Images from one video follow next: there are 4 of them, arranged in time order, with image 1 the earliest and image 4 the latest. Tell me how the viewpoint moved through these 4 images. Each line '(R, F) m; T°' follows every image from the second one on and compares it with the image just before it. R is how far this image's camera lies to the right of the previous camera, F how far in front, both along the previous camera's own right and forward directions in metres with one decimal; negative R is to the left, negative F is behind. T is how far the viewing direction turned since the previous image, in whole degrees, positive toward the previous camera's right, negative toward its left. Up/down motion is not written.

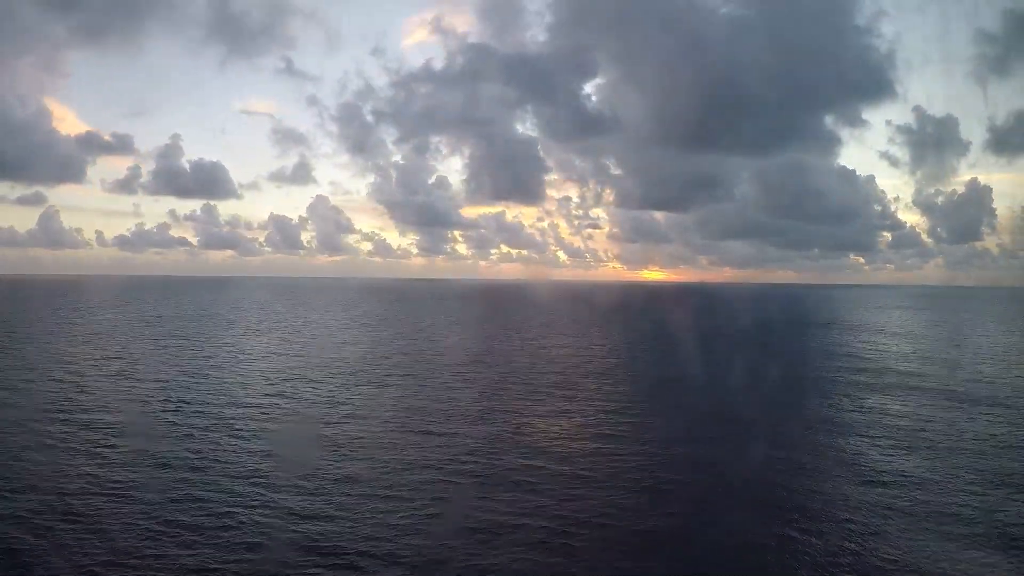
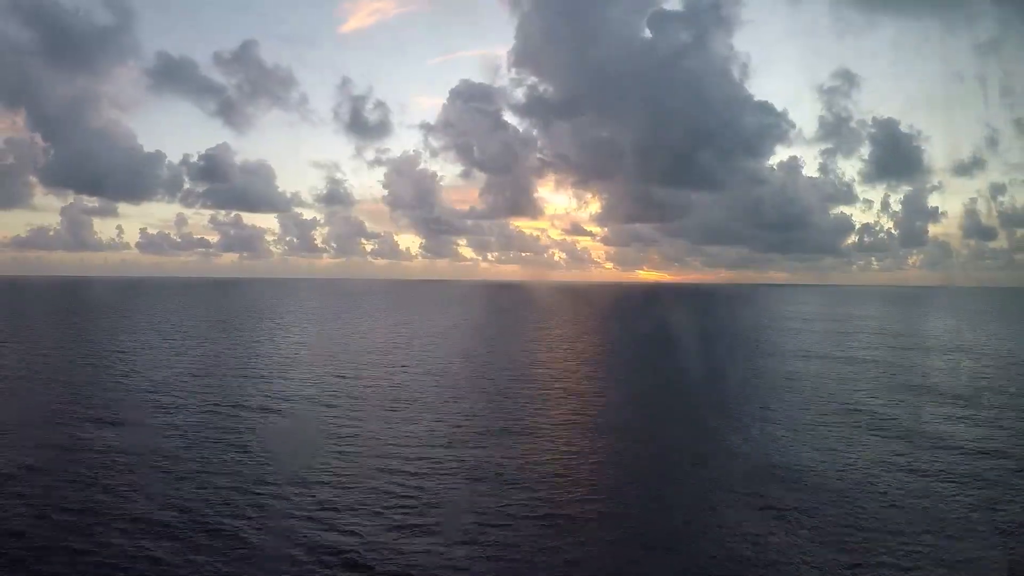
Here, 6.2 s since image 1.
(+7.1, -5.2) m; -1°
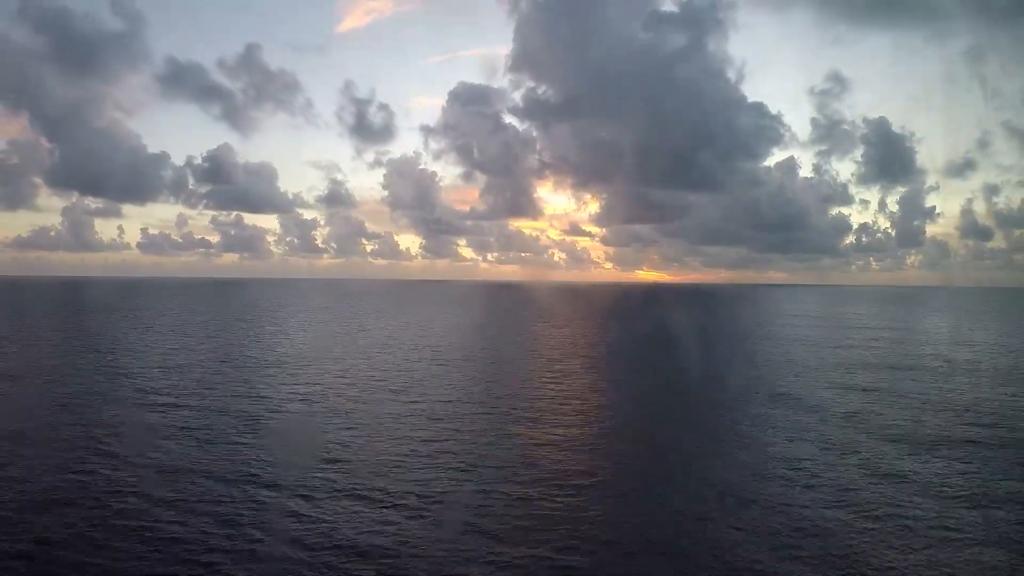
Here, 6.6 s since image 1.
(+0.4, -0.3) m; 0°
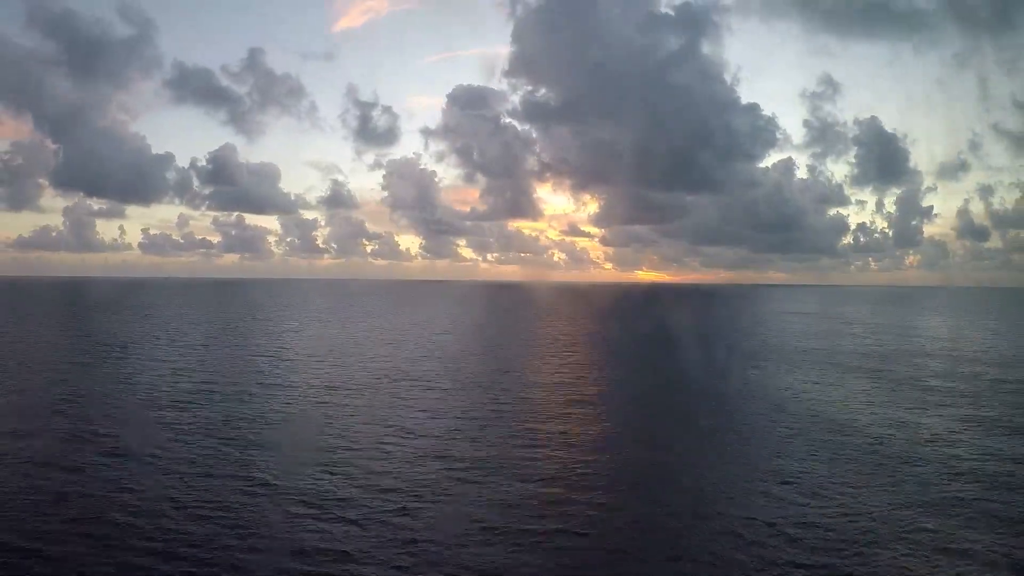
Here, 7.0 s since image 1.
(+0.3, -0.4) m; 0°
